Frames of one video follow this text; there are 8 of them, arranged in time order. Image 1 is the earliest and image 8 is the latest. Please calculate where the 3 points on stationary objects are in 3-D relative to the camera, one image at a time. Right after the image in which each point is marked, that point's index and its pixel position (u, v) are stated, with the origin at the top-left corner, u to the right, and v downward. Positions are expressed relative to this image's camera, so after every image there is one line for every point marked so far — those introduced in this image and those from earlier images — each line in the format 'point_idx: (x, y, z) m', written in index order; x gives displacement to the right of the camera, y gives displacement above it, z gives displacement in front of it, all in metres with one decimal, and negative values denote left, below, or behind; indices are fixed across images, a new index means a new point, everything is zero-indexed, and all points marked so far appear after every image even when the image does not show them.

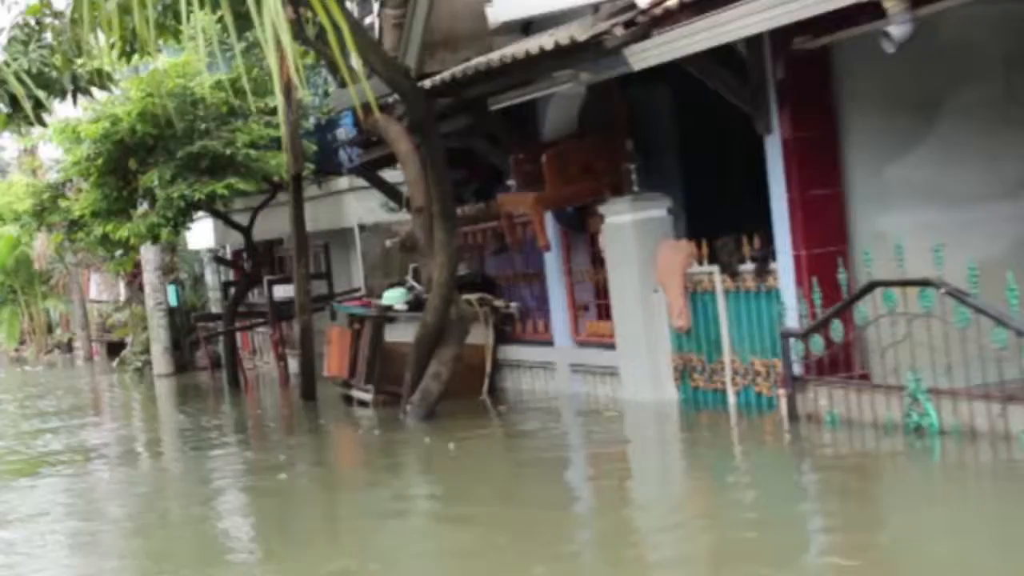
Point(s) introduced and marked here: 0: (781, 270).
0: (+1.2, +0.1, +8.8) m
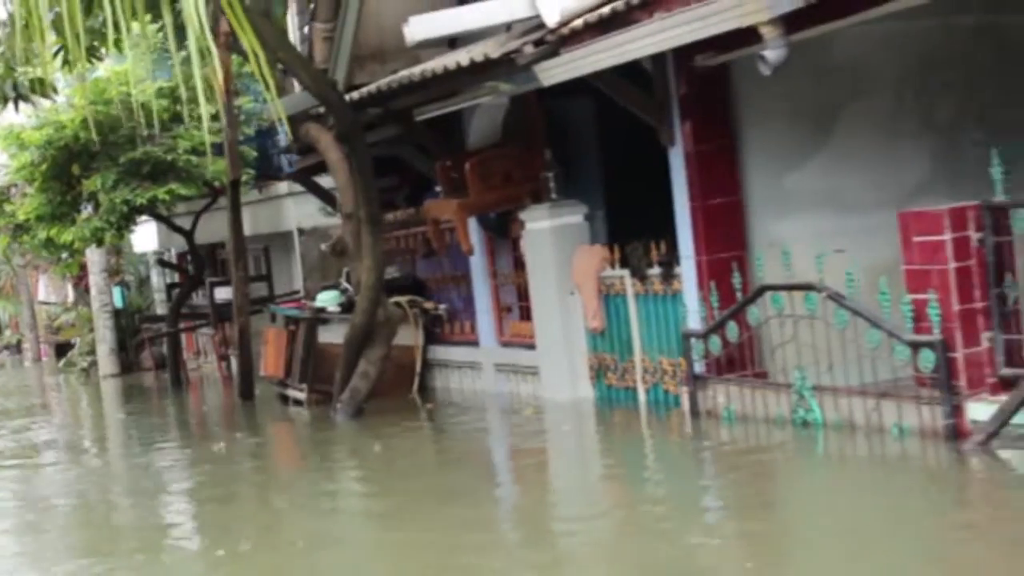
0: (+0.8, +0.1, +9.3) m
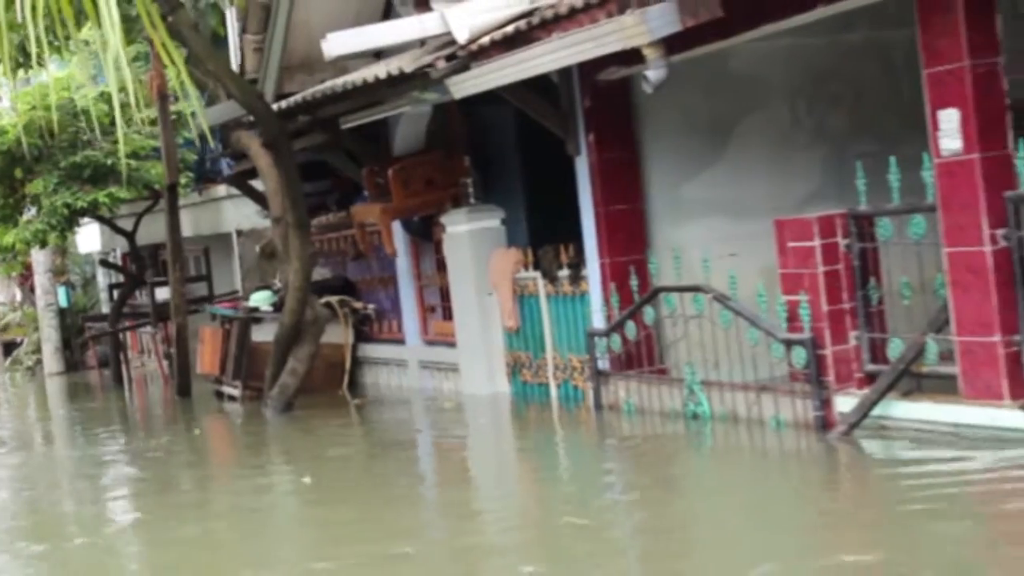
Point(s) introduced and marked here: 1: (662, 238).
0: (+0.4, +0.1, +9.8) m
1: (+0.8, +0.3, +9.8) m
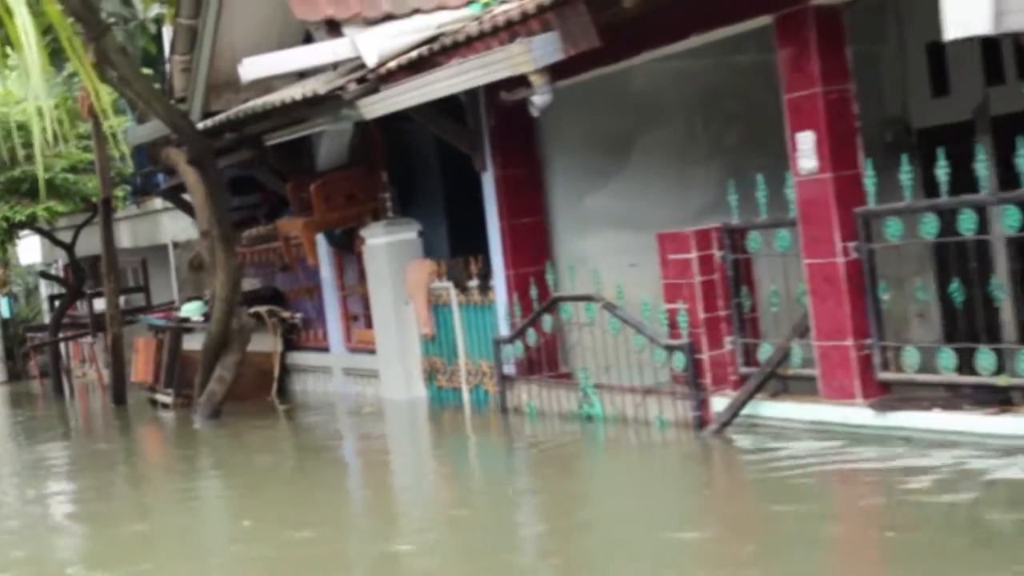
0: (-0.1, 0.0, +10.4) m
1: (+0.3, +0.2, +10.3) m
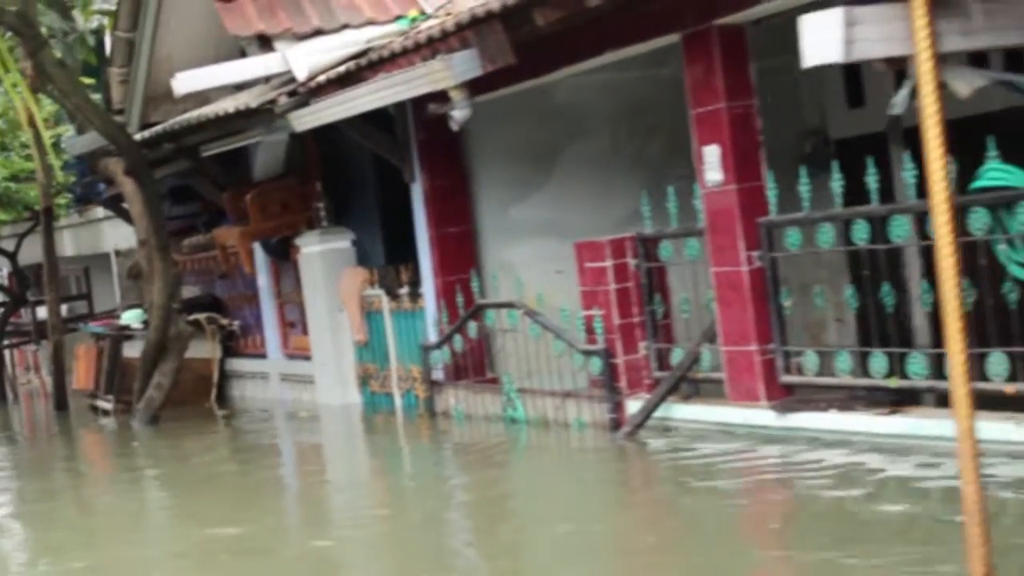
0: (-0.5, 0.0, +10.6) m
1: (-0.1, +0.2, +10.6) m
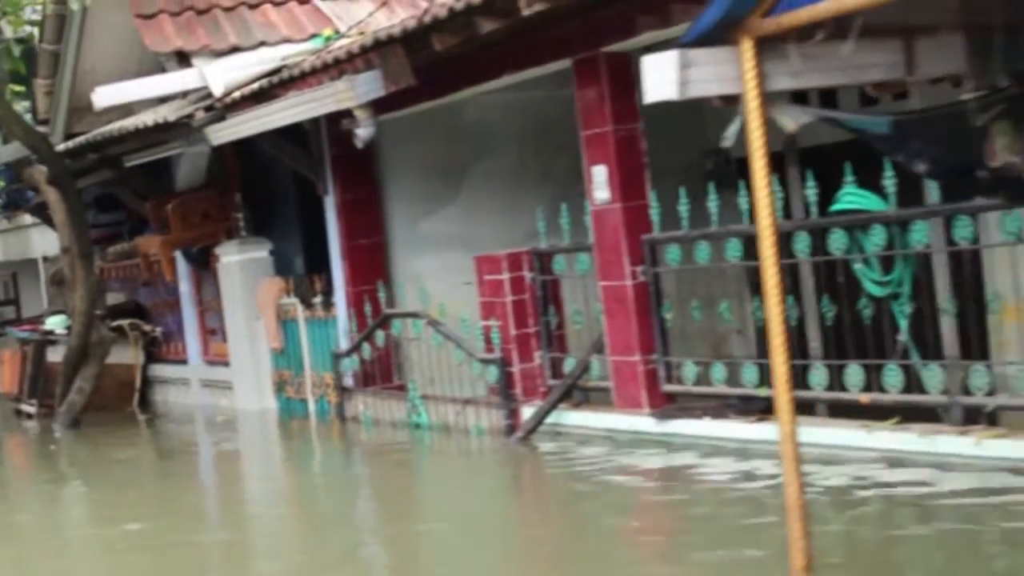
0: (-1.0, -0.1, +11.0) m
1: (-0.6, +0.1, +11.0) m
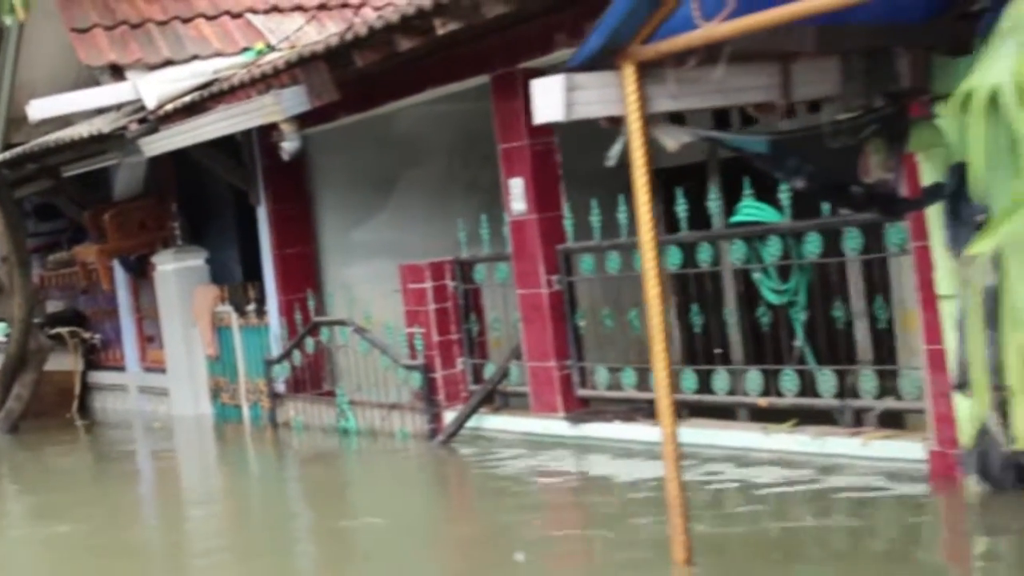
0: (-1.5, -0.1, +11.2) m
1: (-1.1, +0.1, +11.2) m
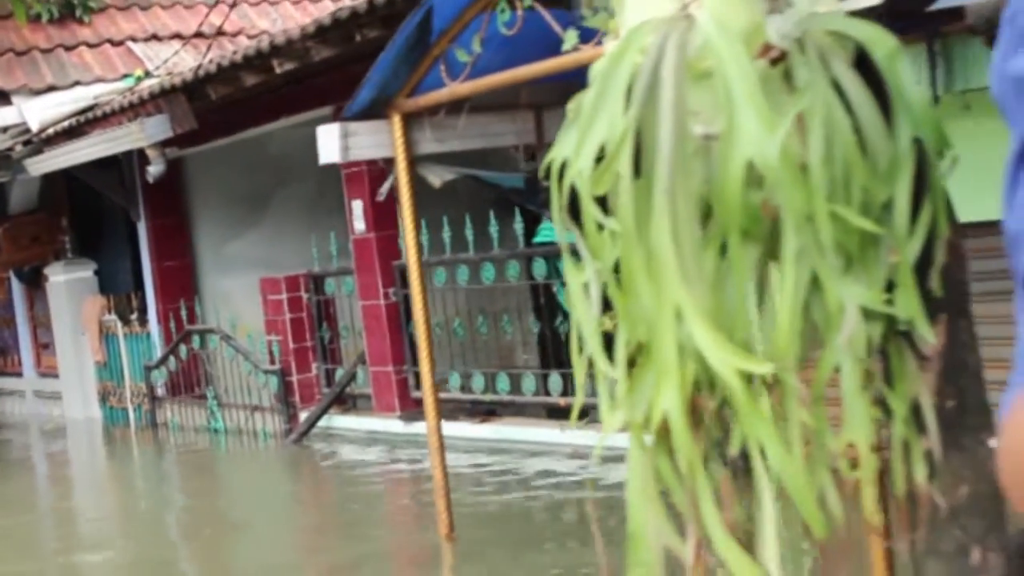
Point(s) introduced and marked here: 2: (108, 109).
0: (-2.3, -0.2, +12.0) m
1: (-1.9, 0.0, +12.0) m
2: (-2.2, +1.0, +10.0) m
